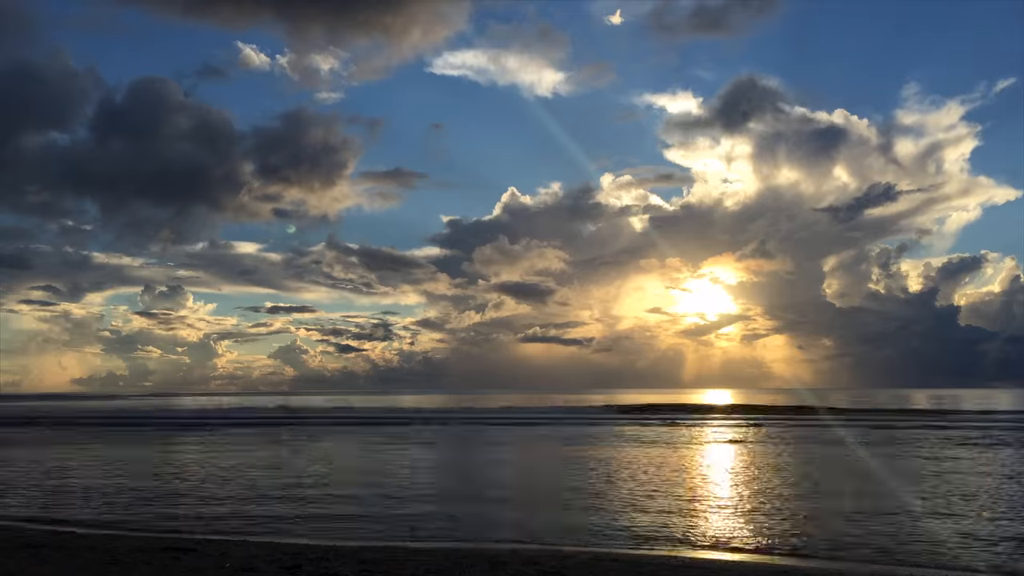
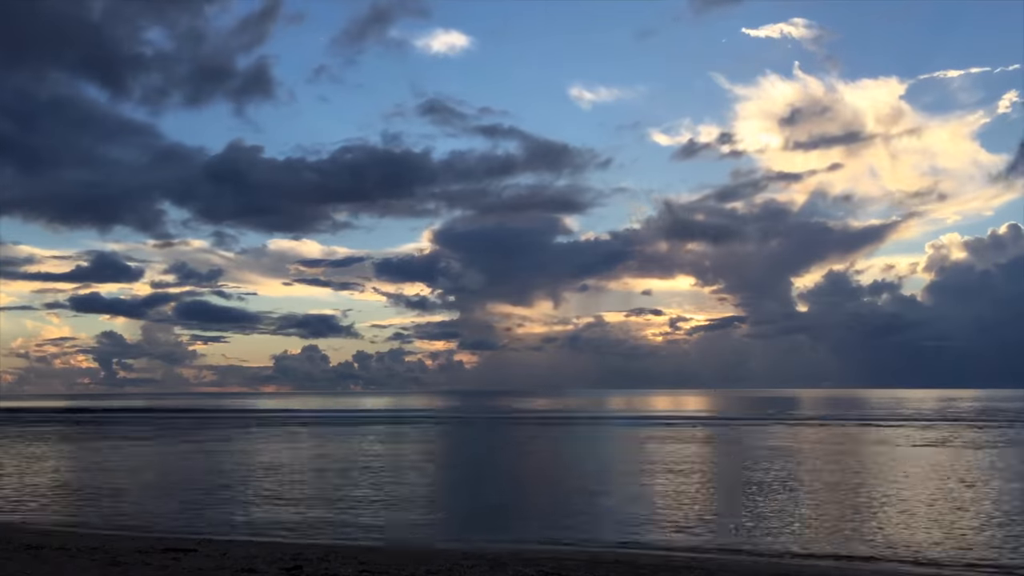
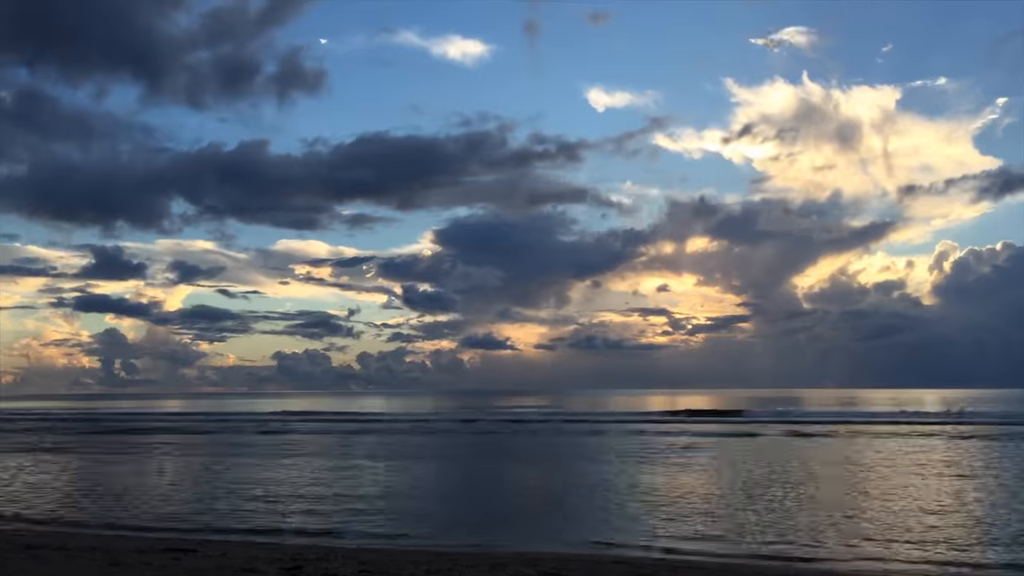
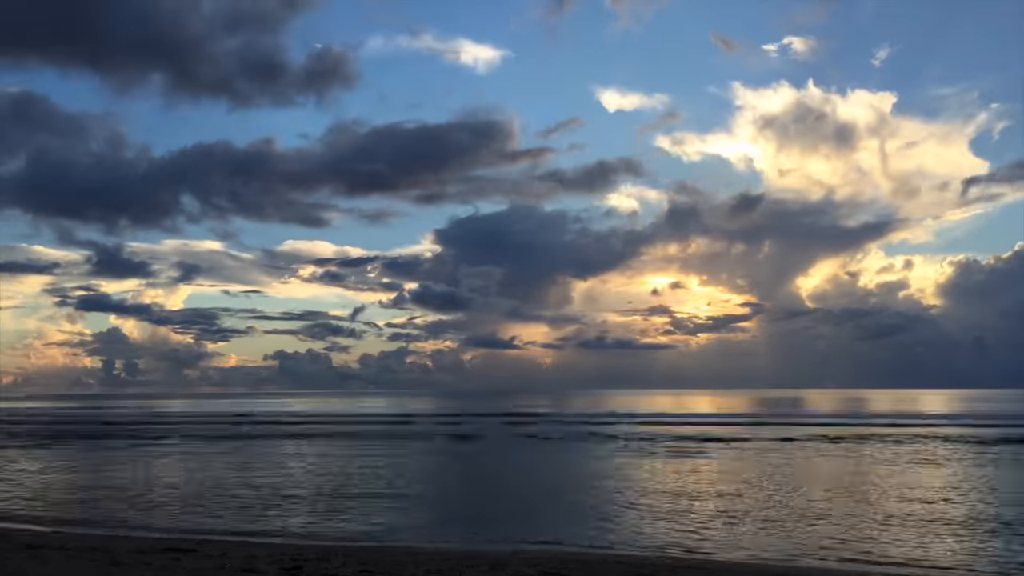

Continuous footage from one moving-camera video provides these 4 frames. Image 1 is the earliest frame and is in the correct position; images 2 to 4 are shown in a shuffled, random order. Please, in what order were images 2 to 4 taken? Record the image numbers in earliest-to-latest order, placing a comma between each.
4, 3, 2
